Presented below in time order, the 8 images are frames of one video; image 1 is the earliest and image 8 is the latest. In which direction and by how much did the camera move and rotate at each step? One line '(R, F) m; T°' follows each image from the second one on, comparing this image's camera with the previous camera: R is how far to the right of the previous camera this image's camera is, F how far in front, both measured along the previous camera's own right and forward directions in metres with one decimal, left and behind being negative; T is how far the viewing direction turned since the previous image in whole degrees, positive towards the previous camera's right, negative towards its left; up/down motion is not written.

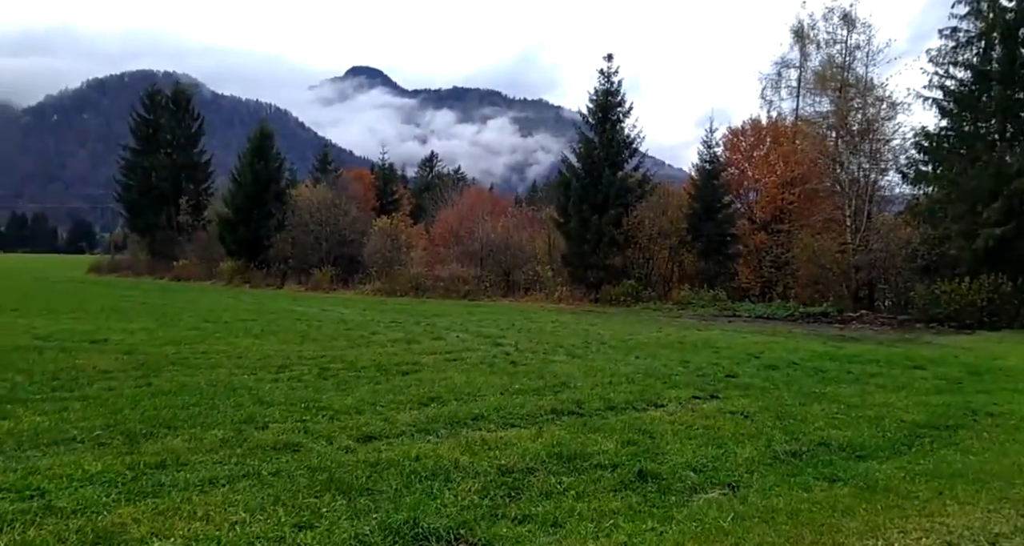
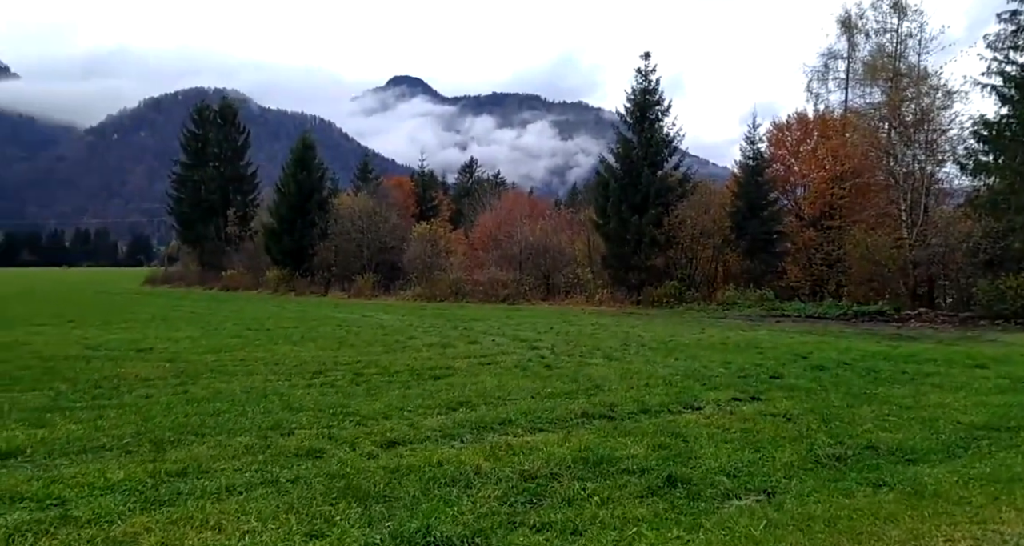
(+0.2, +0.2) m; -3°
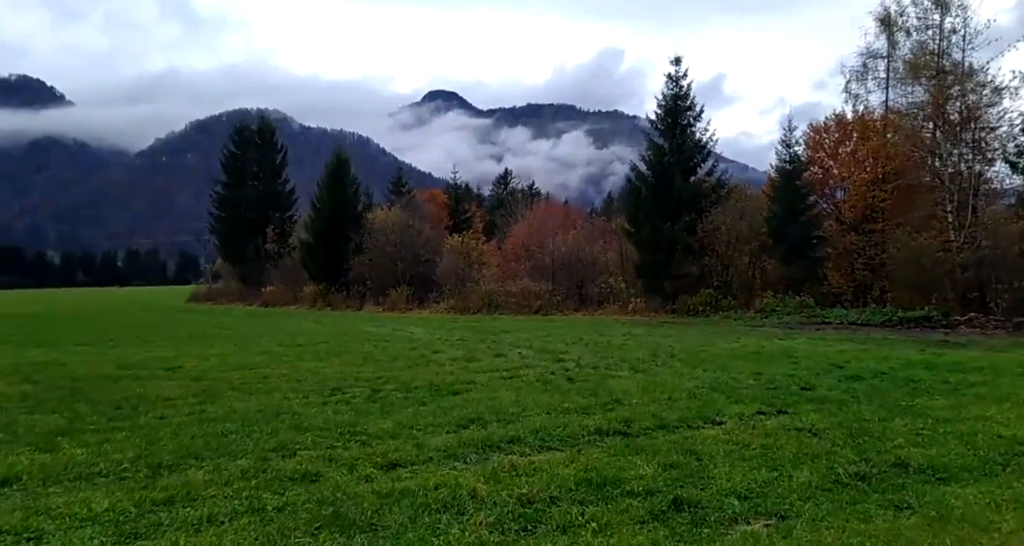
(+0.3, +0.2) m; -3°
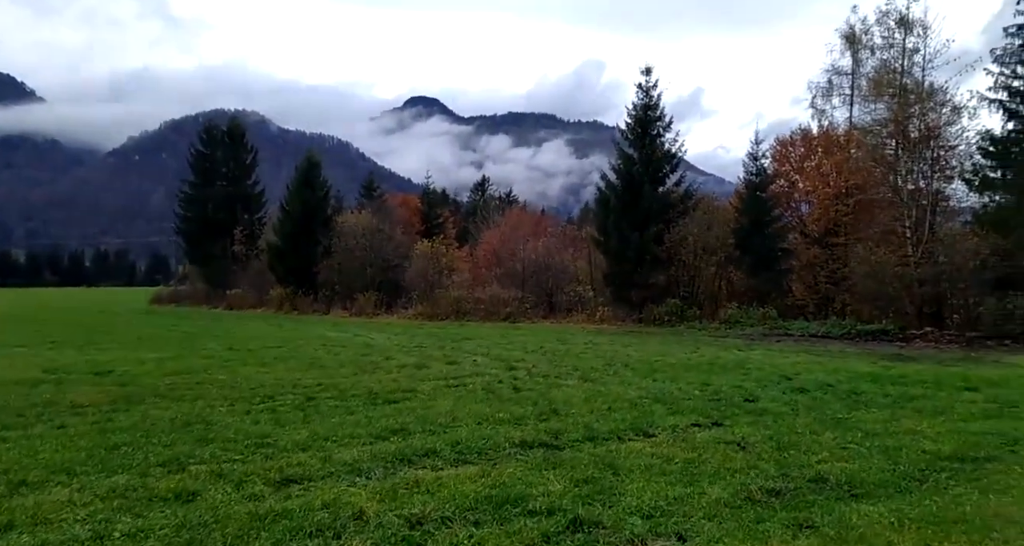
(+0.5, +0.1) m; +2°
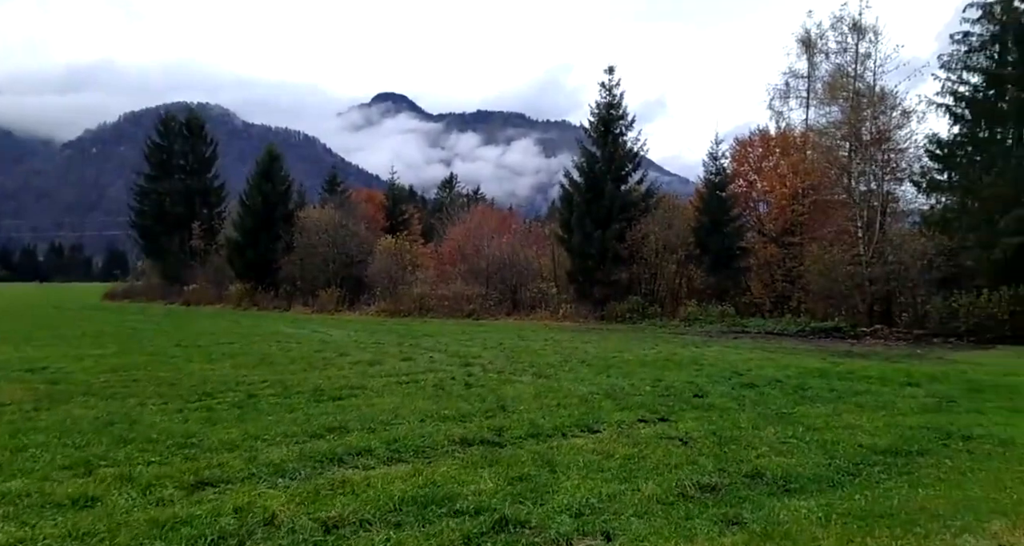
(+0.2, +0.1) m; +3°
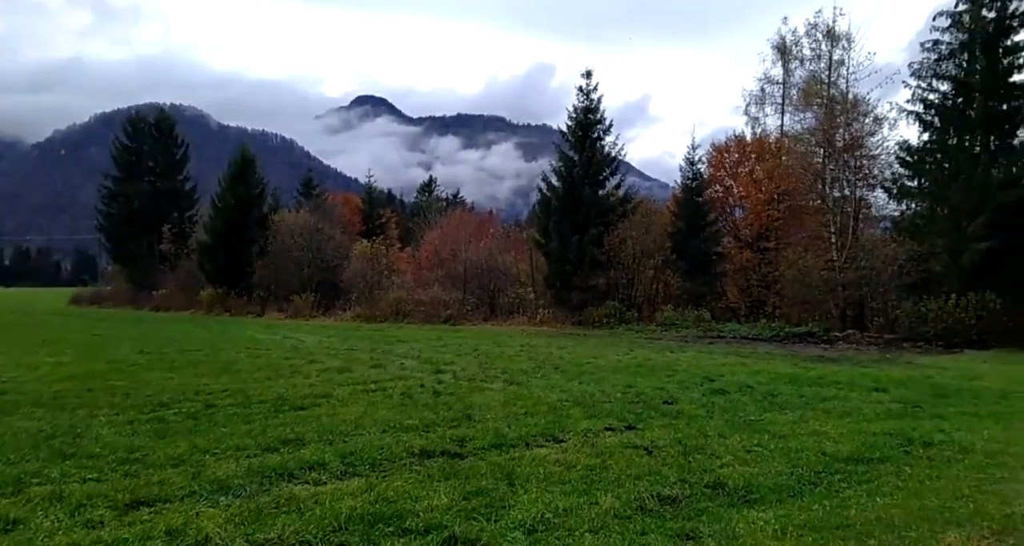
(+0.2, +0.1) m; +2°
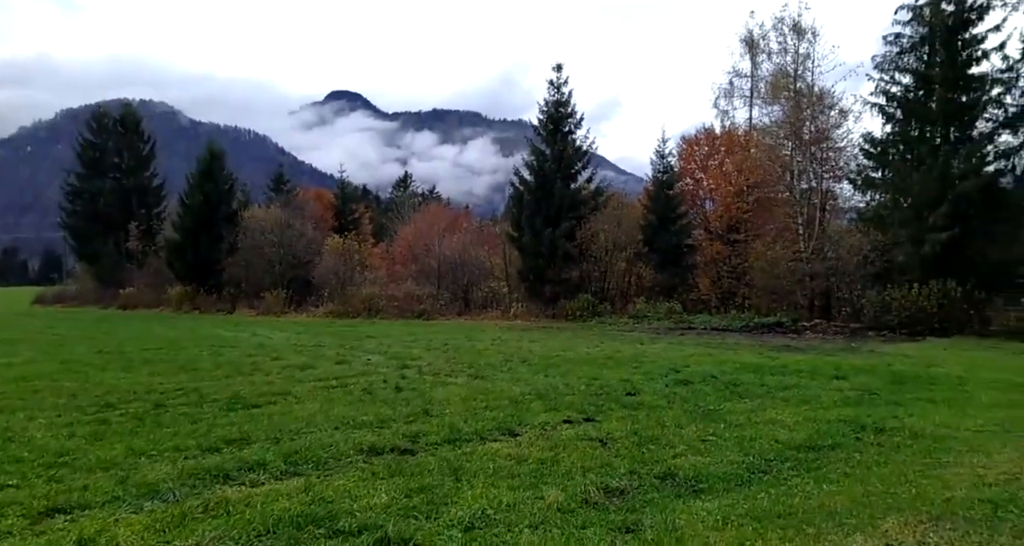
(+0.3, +0.1) m; +2°
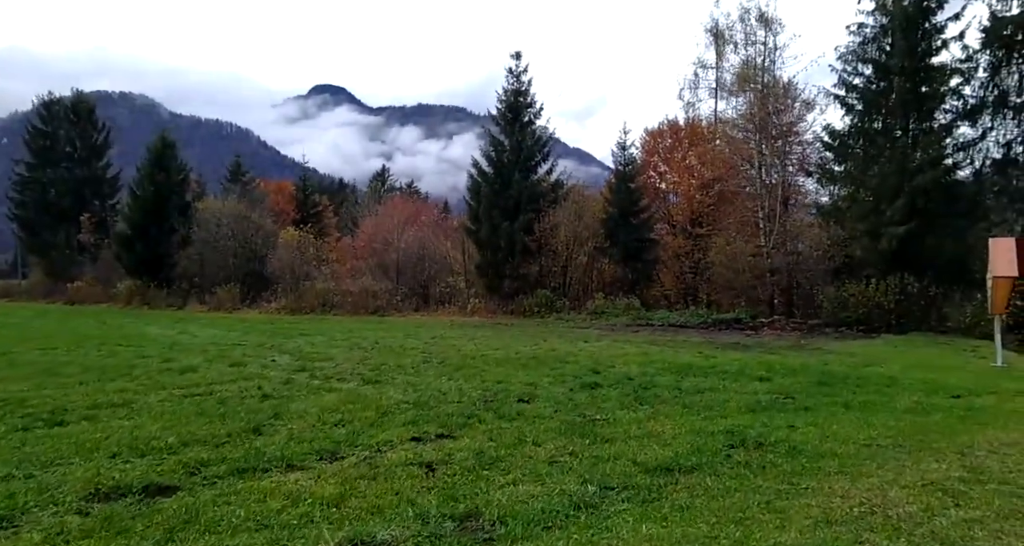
(+1.5, +1.1) m; +2°
